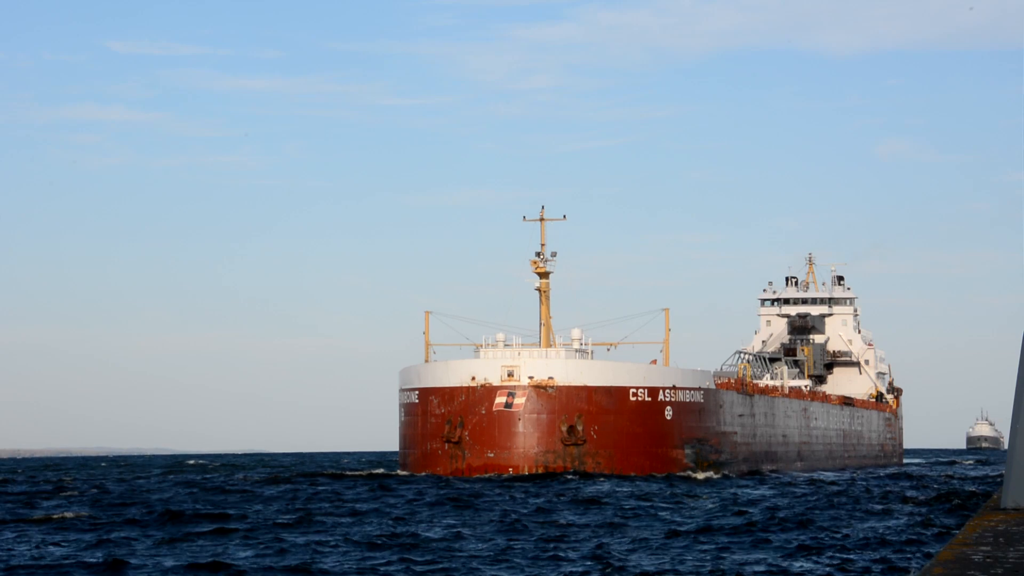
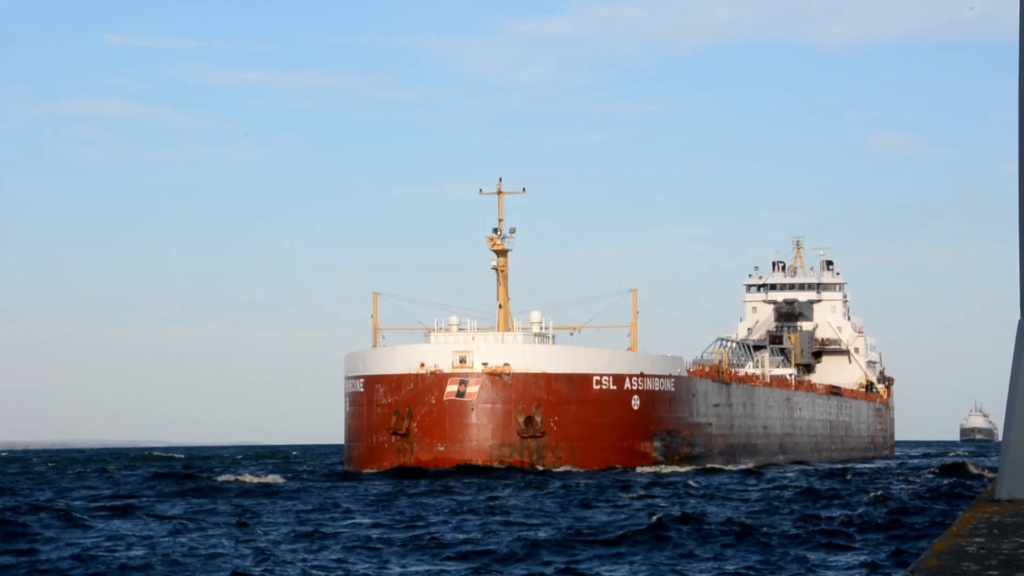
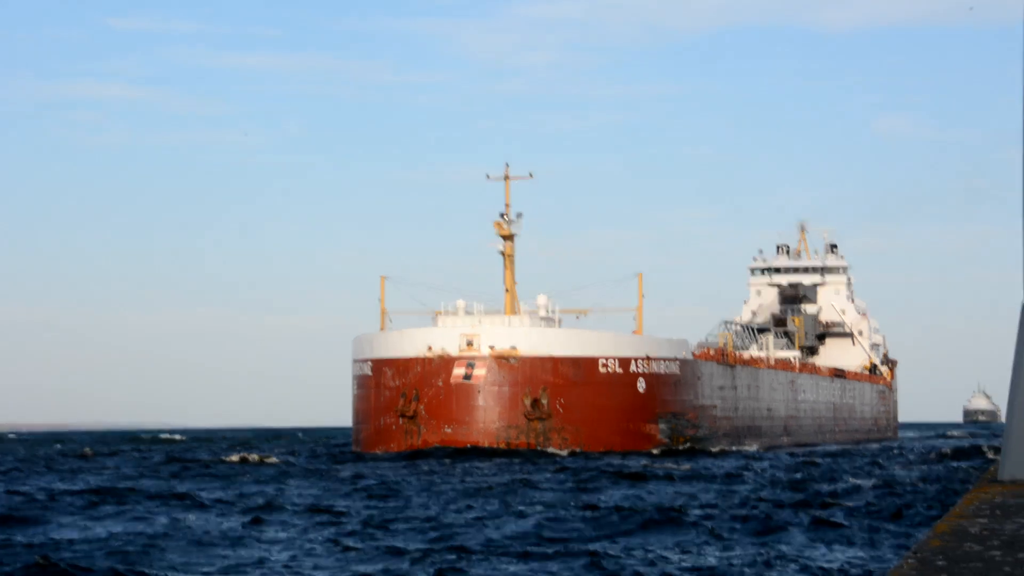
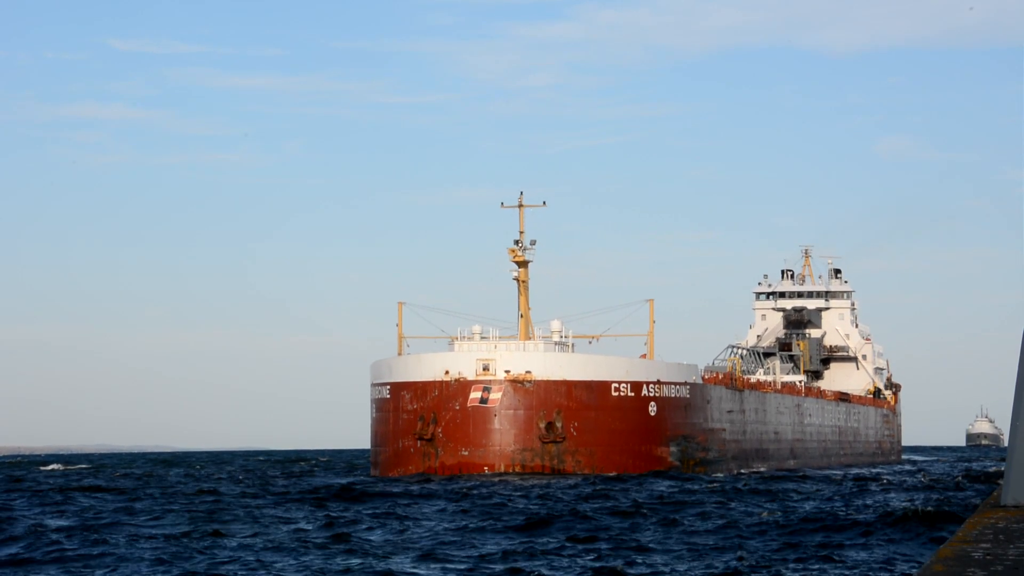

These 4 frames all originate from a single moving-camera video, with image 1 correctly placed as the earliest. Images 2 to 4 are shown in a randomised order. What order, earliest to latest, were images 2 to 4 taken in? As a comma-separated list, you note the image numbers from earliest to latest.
4, 3, 2
